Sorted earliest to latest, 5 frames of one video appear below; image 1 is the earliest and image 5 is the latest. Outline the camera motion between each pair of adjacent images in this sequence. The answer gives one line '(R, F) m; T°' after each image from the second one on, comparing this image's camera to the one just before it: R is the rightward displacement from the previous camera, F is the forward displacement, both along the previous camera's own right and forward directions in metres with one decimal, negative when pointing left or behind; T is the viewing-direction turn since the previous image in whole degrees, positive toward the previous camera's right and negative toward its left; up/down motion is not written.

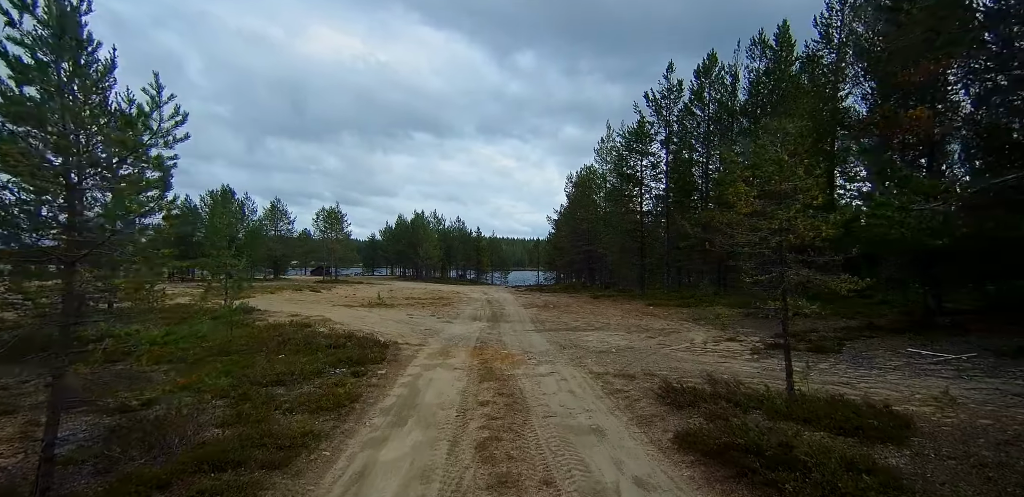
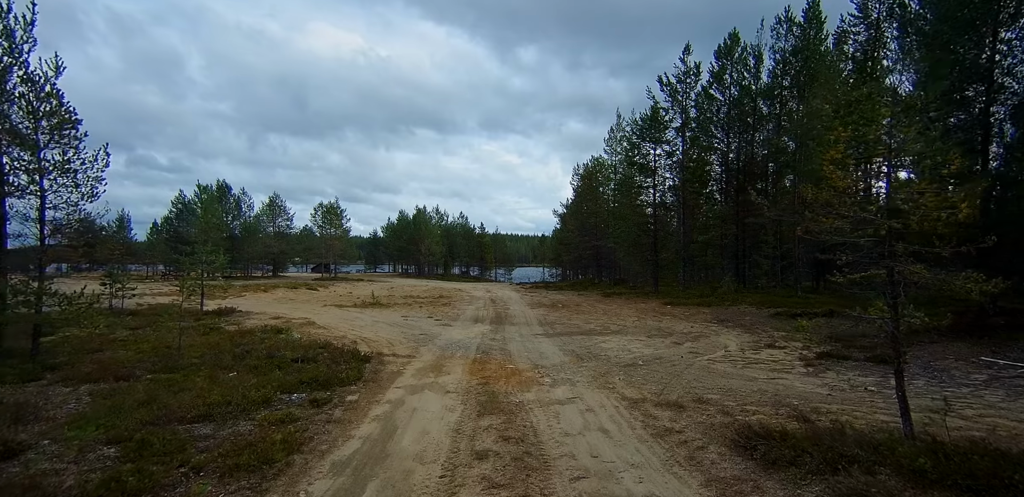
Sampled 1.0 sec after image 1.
(-0.1, +1.8) m; 0°
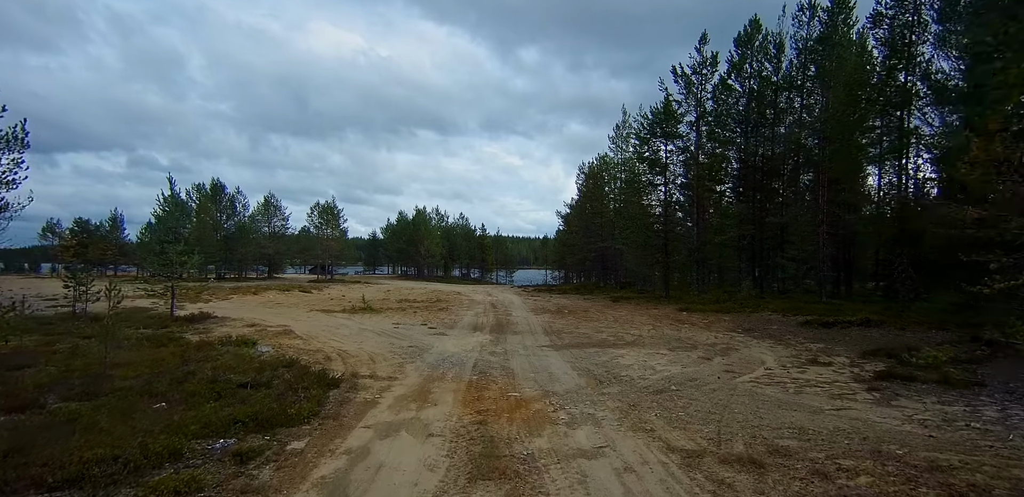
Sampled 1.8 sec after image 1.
(-0.1, +1.6) m; 0°
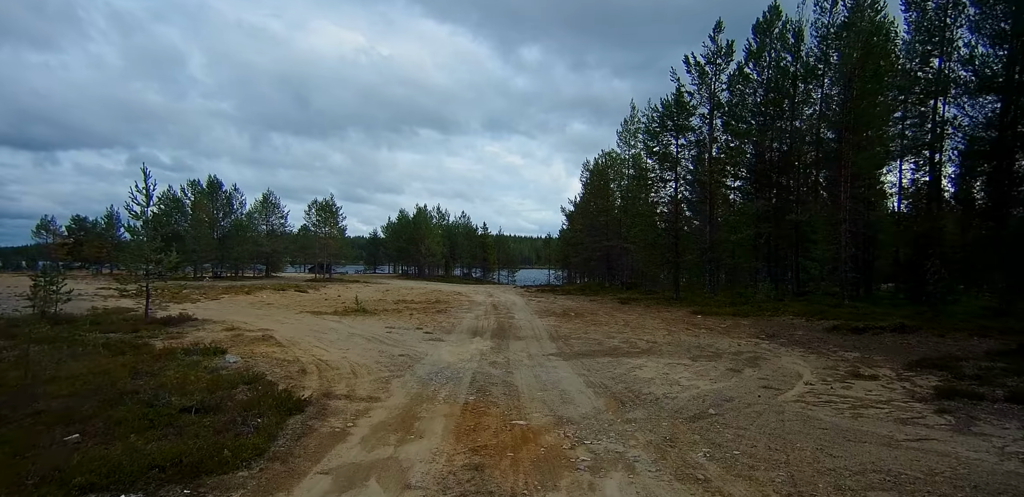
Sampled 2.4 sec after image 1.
(0.0, +1.2) m; 0°
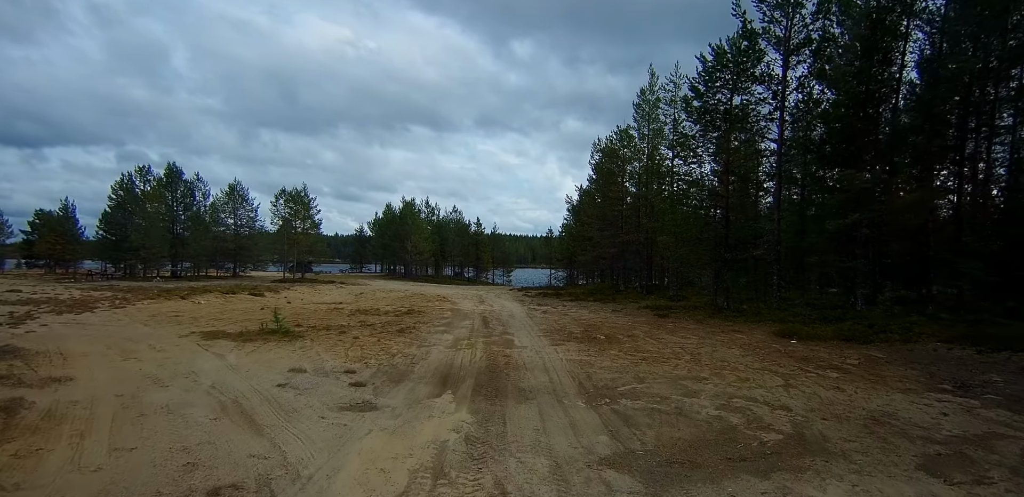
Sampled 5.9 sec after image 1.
(-0.1, +5.9) m; +1°
